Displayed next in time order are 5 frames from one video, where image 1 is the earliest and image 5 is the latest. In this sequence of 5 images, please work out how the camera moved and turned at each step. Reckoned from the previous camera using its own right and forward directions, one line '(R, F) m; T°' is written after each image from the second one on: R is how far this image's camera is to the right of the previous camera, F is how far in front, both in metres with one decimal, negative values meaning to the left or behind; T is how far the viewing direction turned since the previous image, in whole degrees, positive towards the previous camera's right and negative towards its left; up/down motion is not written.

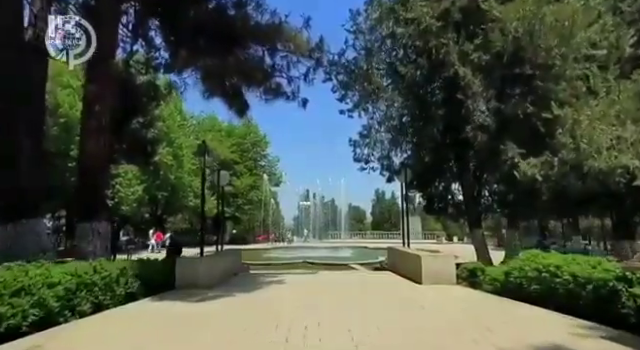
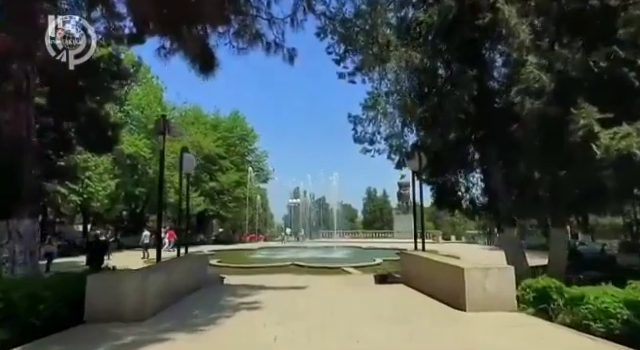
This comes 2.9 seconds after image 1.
(0.0, +2.8) m; +1°
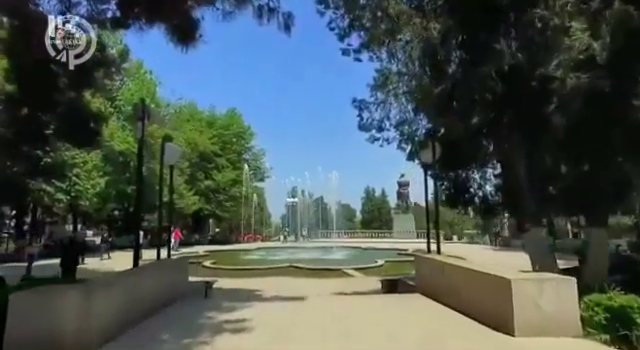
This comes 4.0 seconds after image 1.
(-0.1, +1.3) m; 0°
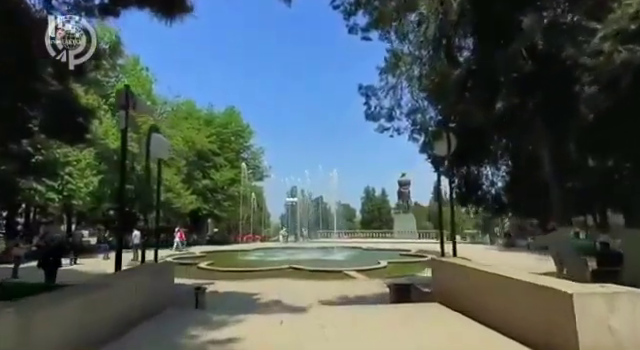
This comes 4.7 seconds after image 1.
(-0.1, +0.9) m; 0°
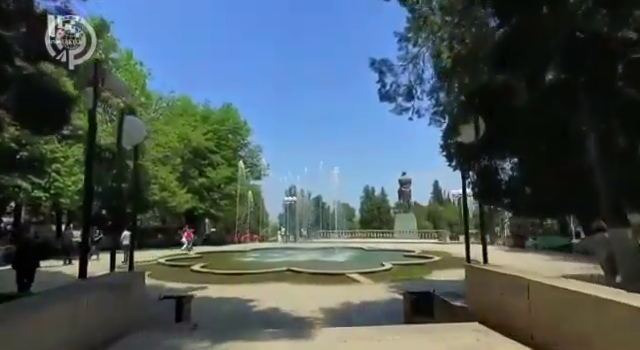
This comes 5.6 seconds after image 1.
(-0.1, +1.3) m; 0°
